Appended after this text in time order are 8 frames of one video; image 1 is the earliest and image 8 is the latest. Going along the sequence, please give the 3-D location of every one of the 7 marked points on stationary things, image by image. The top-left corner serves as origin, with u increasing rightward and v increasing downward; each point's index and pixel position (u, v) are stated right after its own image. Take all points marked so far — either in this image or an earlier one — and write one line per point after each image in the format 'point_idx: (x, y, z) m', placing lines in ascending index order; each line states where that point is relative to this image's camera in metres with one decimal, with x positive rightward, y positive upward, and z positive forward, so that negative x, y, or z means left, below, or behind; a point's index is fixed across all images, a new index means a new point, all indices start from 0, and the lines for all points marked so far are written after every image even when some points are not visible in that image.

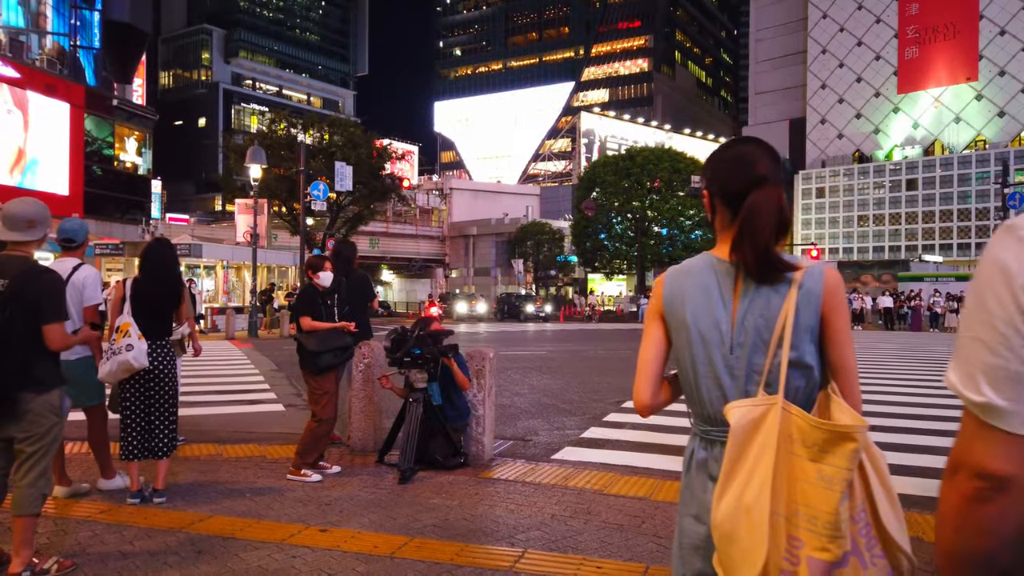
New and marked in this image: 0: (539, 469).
0: (+0.2, -1.6, +6.9) m
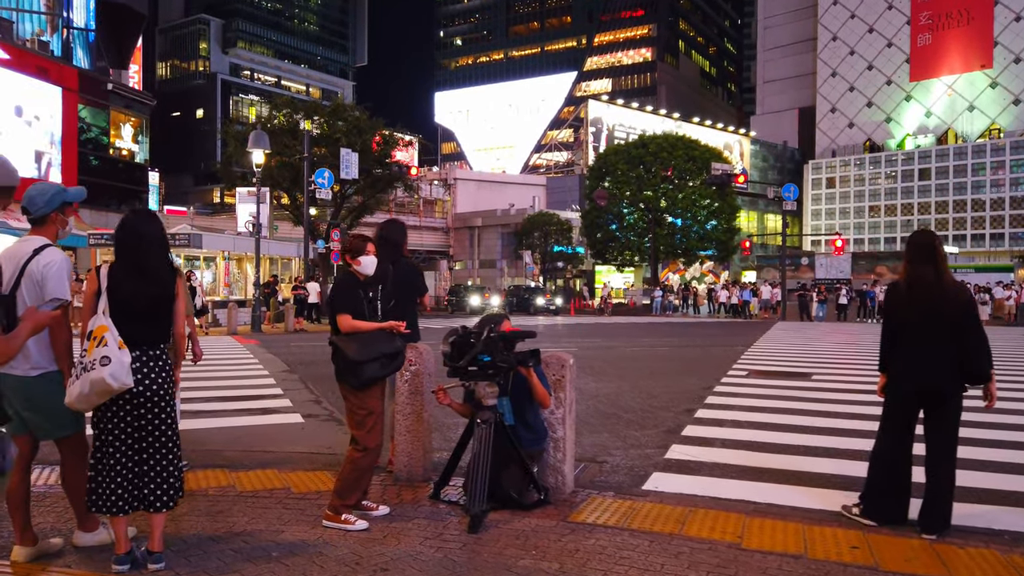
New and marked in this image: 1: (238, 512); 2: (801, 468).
0: (+0.9, -1.5, +5.4) m
1: (-1.8, -1.5, +5.1) m
2: (+2.5, -1.6, +6.7) m
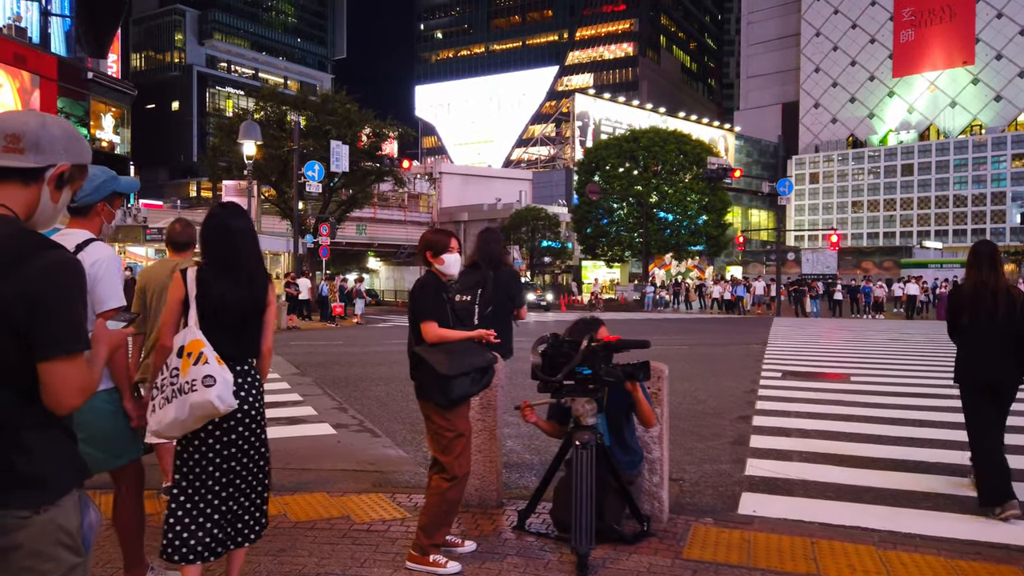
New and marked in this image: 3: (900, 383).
0: (+1.5, -1.6, +4.8) m
1: (-1.2, -1.5, +4.4) m
2: (+3.1, -1.6, +6.2) m
3: (+5.9, -1.4, +11.7) m
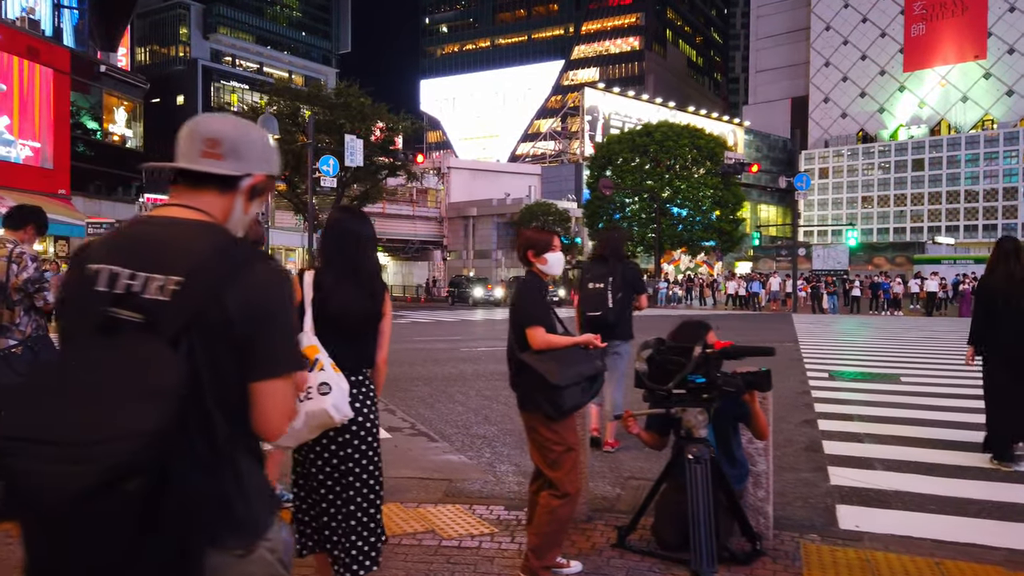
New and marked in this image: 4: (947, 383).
0: (+2.1, -1.6, +4.5) m
1: (-0.6, -1.5, +4.1) m
2: (+3.7, -1.6, +5.9) m
3: (+6.5, -1.4, +11.4) m
4: (+6.4, -1.4, +11.4) m
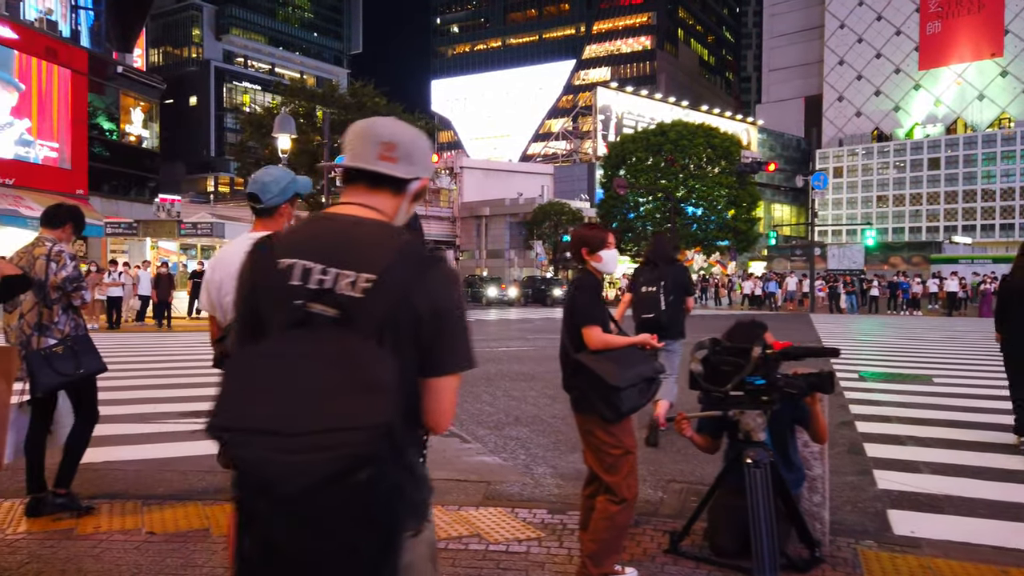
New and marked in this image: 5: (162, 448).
0: (+2.4, -1.6, +4.4) m
1: (-0.3, -1.5, +4.0) m
2: (+4.0, -1.6, +5.7) m
3: (+6.9, -1.4, +11.2) m
4: (+6.7, -1.4, +11.2) m
5: (-3.2, -1.5, +7.1) m
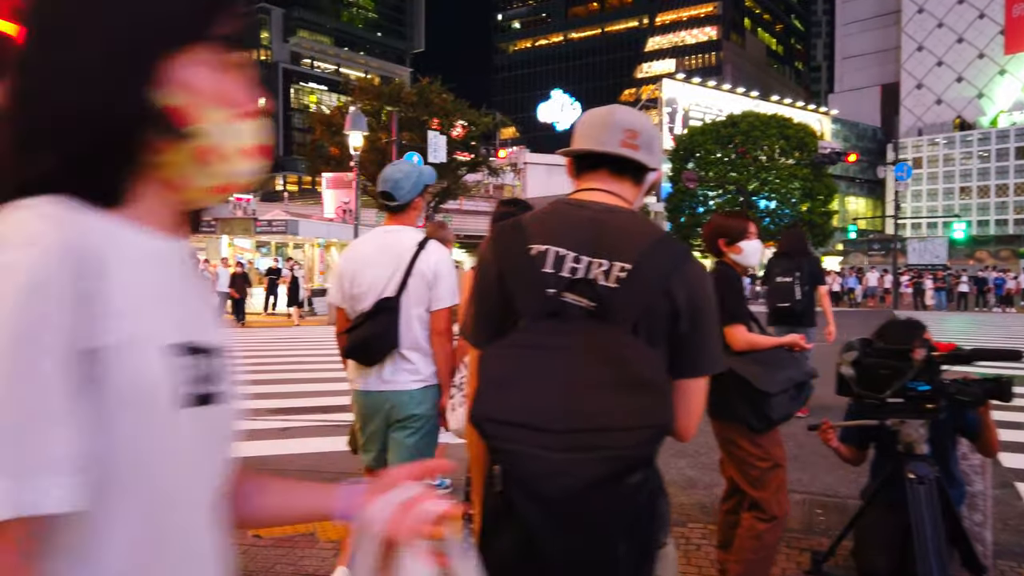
0: (+3.0, -1.5, +3.9) m
1: (+0.3, -1.5, +3.7) m
2: (+4.8, -1.5, +5.1) m
3: (+8.1, -1.3, +10.3) m
4: (+7.9, -1.3, +10.3) m
5: (-2.4, -1.4, +7.0) m
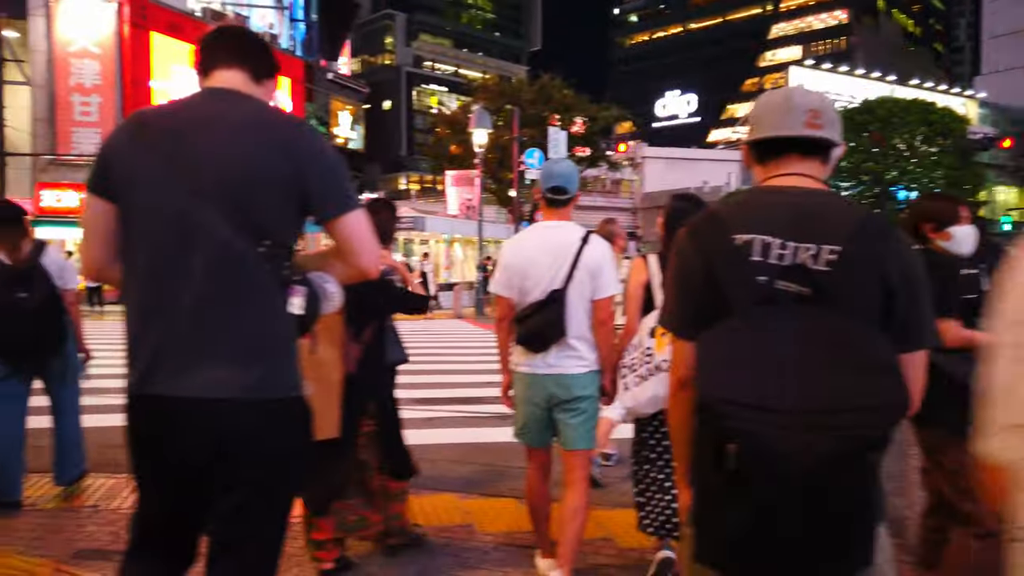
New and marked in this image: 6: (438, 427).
0: (+3.8, -1.5, +3.4) m
1: (+1.1, -1.4, +3.6) m
2: (+5.7, -1.5, +4.3) m
3: (+9.8, -1.3, +9.0) m
4: (+9.6, -1.3, +9.0) m
5: (-1.0, -1.4, +7.3) m
6: (-0.7, -1.4, +7.6) m
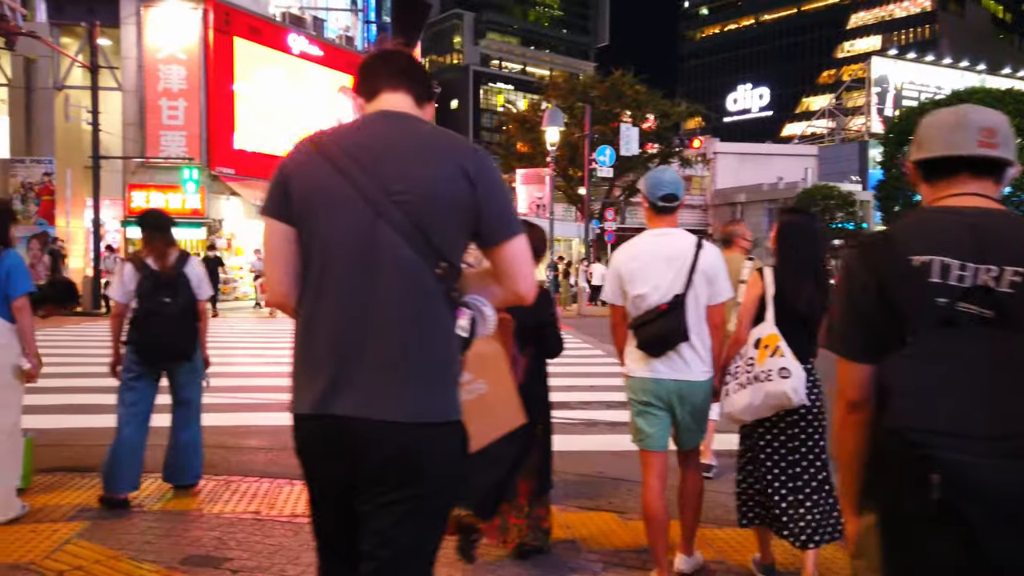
0: (+4.3, -1.5, +2.9) m
1: (+1.6, -1.5, +3.4) m
2: (+6.3, -1.6, +3.6) m
3: (+10.7, -1.3, +7.9) m
4: (+10.6, -1.3, +8.0) m
5: (-0.2, -1.4, +7.2) m
6: (+0.1, -1.4, +7.4) m
